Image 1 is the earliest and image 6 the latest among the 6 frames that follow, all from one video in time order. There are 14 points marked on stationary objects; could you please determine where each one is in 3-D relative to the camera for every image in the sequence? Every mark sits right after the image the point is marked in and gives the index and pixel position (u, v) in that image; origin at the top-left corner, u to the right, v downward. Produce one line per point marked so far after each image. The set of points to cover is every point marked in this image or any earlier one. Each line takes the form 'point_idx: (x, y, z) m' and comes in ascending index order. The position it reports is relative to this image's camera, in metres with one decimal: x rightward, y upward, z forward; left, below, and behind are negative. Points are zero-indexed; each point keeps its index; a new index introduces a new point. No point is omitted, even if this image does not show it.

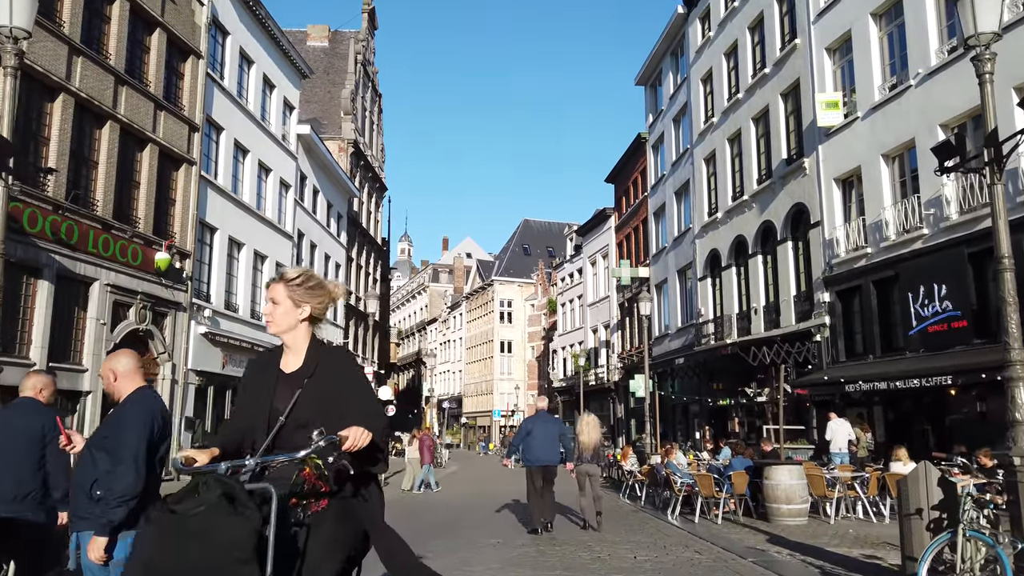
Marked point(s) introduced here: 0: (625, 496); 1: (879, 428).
0: (+2.7, -5.0, +18.0) m
1: (+9.1, -3.5, +18.8) m
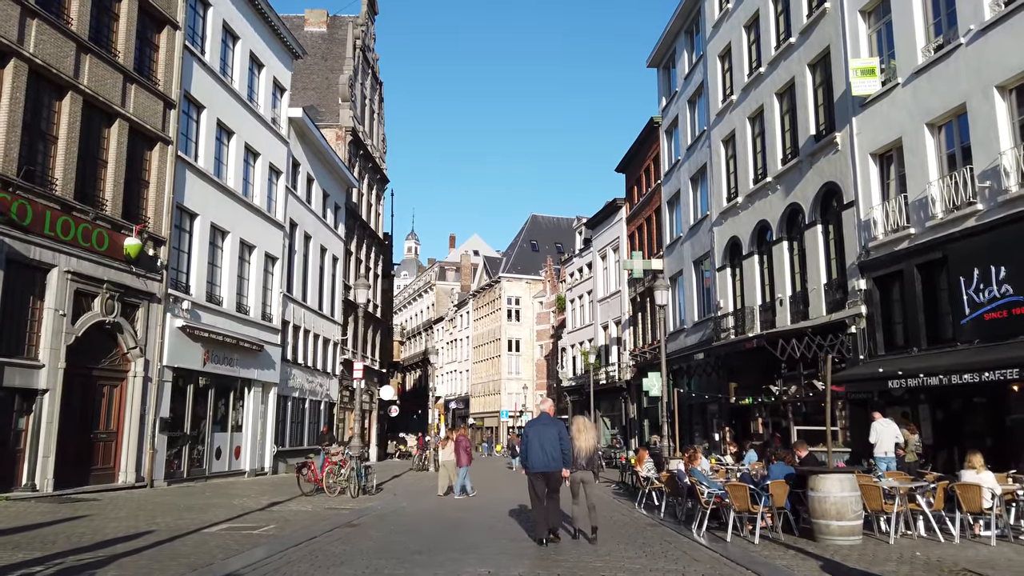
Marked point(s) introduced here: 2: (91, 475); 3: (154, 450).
0: (+2.7, -4.6, +16.1) m
1: (+9.2, -3.1, +16.8) m
2: (-10.0, -4.4, +18.0) m
3: (-9.4, -4.3, +19.8) m
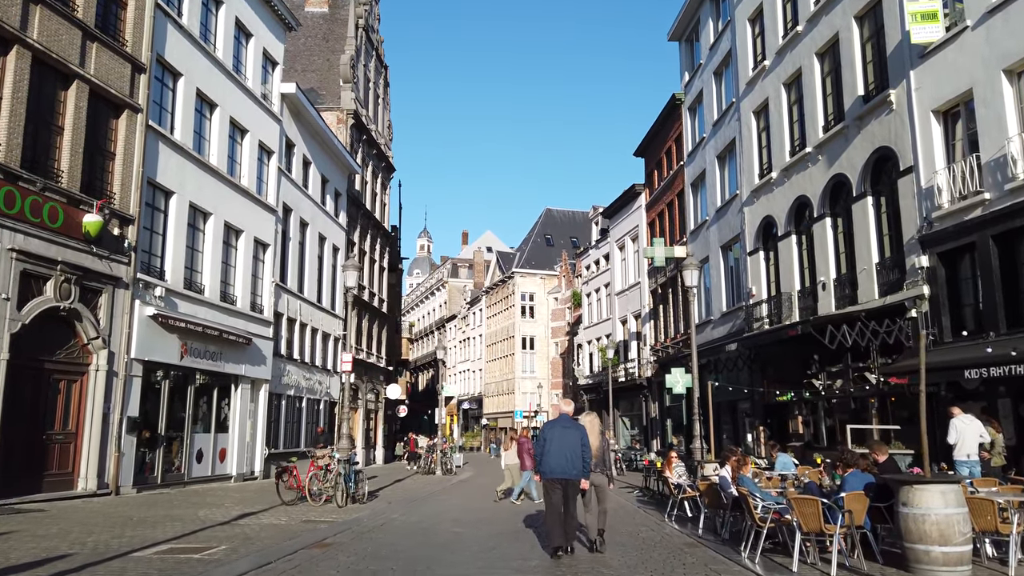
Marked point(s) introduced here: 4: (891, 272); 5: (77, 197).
0: (+2.9, -4.2, +13.7) m
1: (+9.3, -2.6, +14.3) m
2: (-9.8, -4.1, +15.9) m
3: (-9.2, -3.9, +17.7) m
4: (+8.9, +0.4, +17.8) m
5: (-9.6, +2.0, +16.6) m
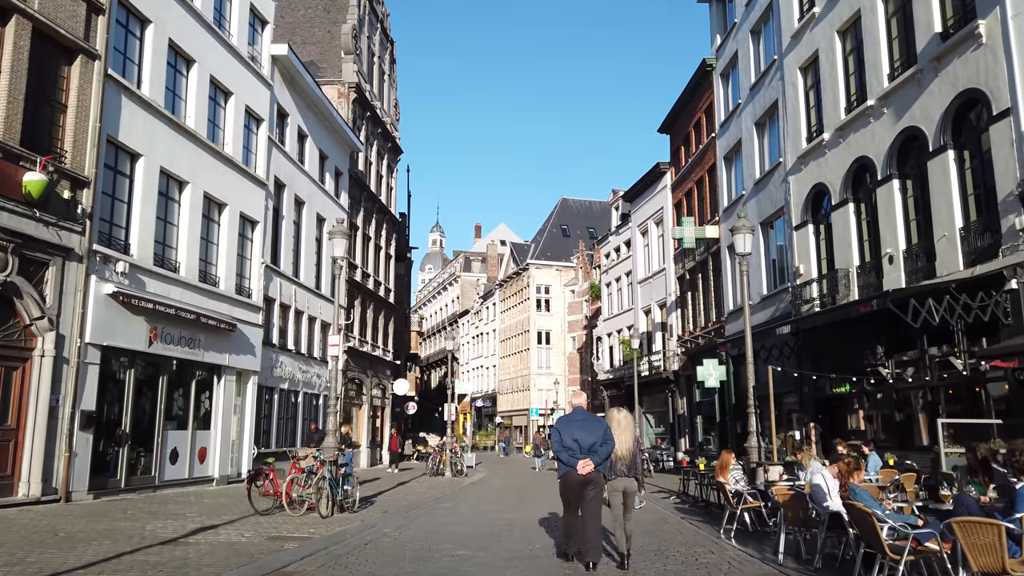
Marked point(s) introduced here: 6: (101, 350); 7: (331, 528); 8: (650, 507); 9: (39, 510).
0: (+3.2, -3.6, +10.9) m
1: (+9.6, -2.0, +11.4) m
2: (-9.5, -3.5, +13.3) m
3: (-8.9, -3.3, +15.2) m
4: (+9.3, +1.0, +14.9) m
5: (-9.3, +2.6, +14.1) m
6: (-8.8, -1.3, +16.1) m
7: (-2.9, -3.9, +12.4) m
8: (+2.9, -4.6, +15.8) m
9: (-8.5, -4.0, +13.5) m
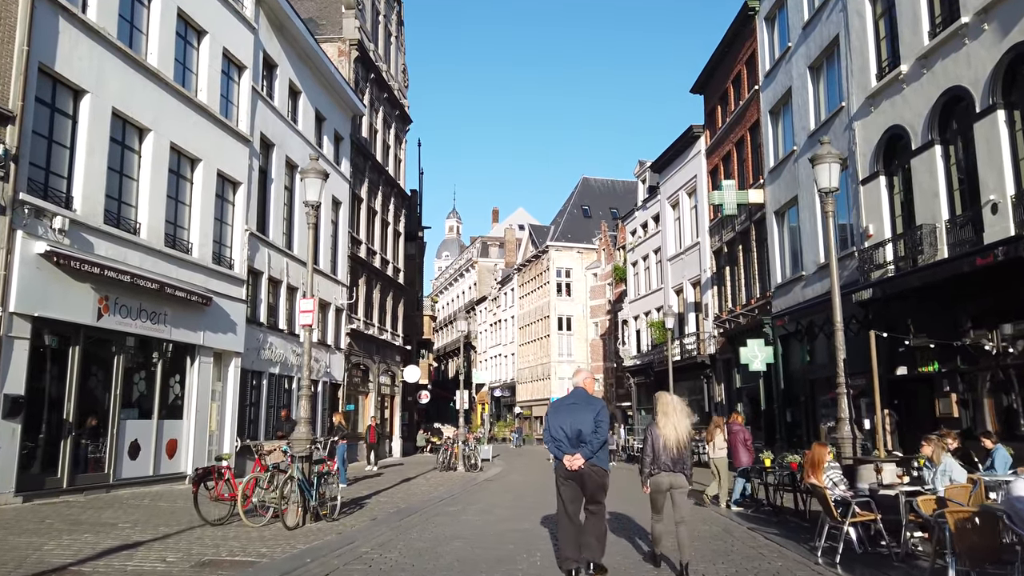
0: (+3.4, -2.8, +7.8) m
1: (+9.8, -1.2, +8.1) m
2: (-9.2, -2.8, +10.6) m
3: (-8.5, -2.6, +12.4) m
4: (+9.5, +1.9, +11.6) m
5: (-9.0, +3.3, +11.2) m
6: (-8.4, -0.6, +13.3) m
7: (-2.7, -3.2, +9.5) m
8: (+3.2, -3.8, +12.8) m
9: (-8.2, -3.3, +10.8) m
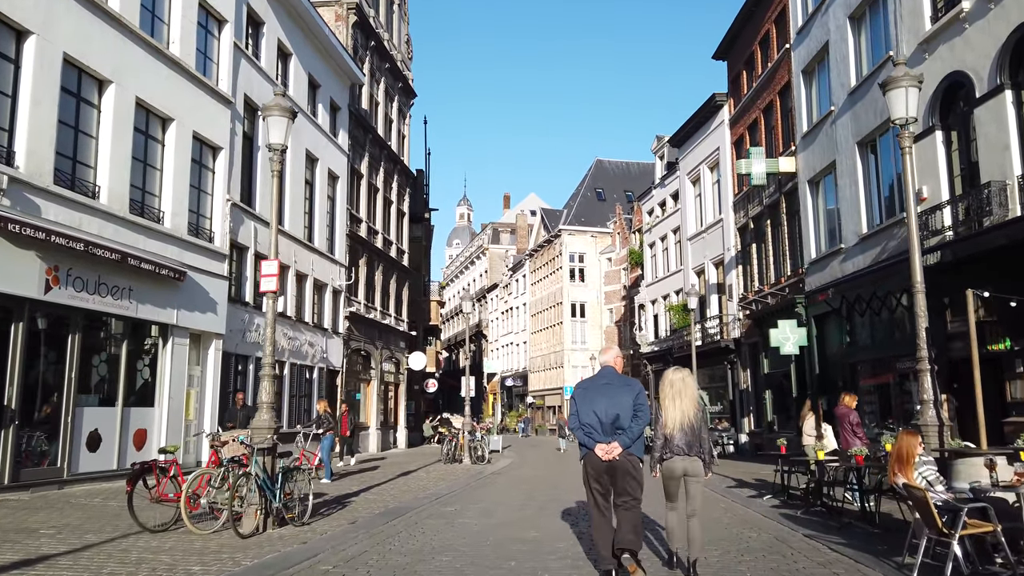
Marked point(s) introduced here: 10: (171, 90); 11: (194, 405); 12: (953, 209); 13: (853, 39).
0: (+3.4, -2.3, +5.9) m
1: (+9.8, -0.7, +6.0) m
2: (-9.2, -2.3, +8.8) m
3: (-8.5, -2.1, +10.6) m
4: (+9.6, +2.4, +9.5) m
5: (-9.0, +3.7, +9.4) m
6: (-8.4, -0.1, +11.5) m
7: (-2.7, -2.7, +7.6) m
8: (+3.3, -3.3, +10.8) m
9: (-8.2, -2.8, +9.0) m
10: (-7.6, +4.4, +16.7) m
11: (-7.2, -2.7, +17.3) m
12: (+8.9, +1.6, +15.3) m
13: (+8.9, +6.5, +19.8) m
